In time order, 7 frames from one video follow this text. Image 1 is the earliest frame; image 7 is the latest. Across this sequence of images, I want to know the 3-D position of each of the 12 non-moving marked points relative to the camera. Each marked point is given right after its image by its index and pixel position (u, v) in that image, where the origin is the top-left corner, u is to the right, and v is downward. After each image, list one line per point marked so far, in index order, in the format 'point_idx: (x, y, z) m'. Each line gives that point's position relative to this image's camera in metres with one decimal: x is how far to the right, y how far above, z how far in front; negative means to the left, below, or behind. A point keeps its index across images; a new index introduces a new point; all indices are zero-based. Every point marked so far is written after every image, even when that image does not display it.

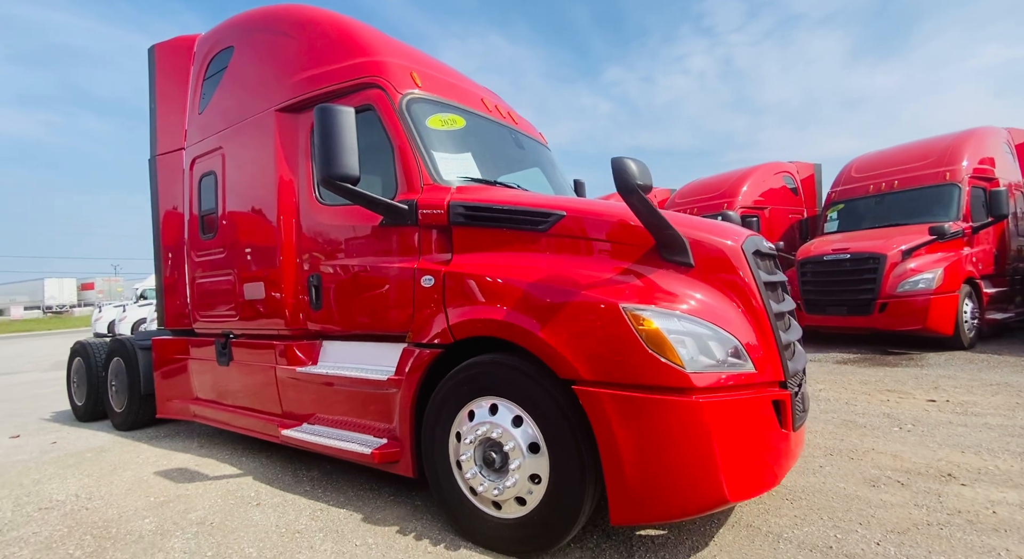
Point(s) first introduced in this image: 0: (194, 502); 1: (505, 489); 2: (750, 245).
0: (-2.0, -1.4, +3.2) m
1: (0.0, -1.0, +2.3) m
2: (+1.1, +0.2, +2.4) m
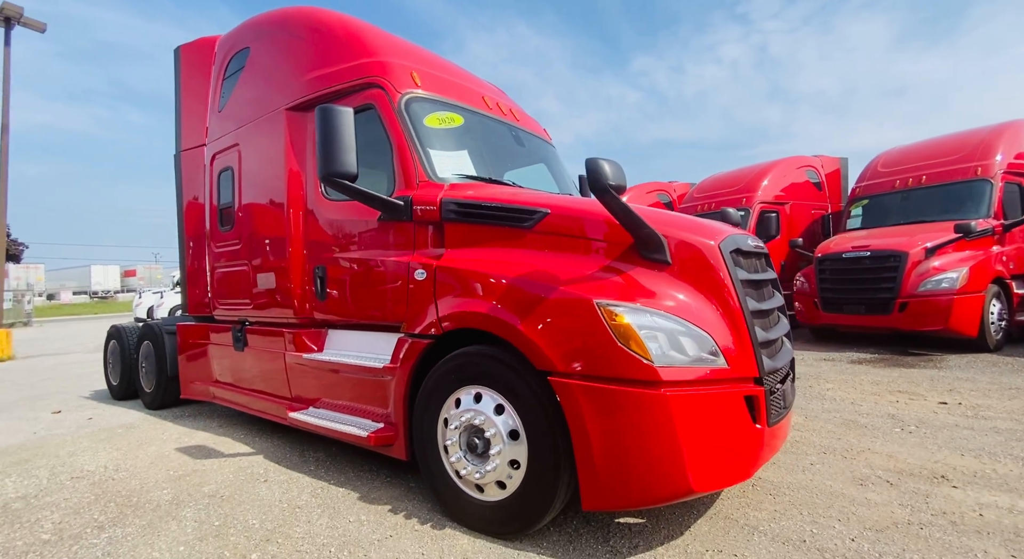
0: (-2.0, -1.3, +3.4) m
1: (-0.1, -0.9, +2.4) m
2: (+1.0, +0.2, +2.5) m
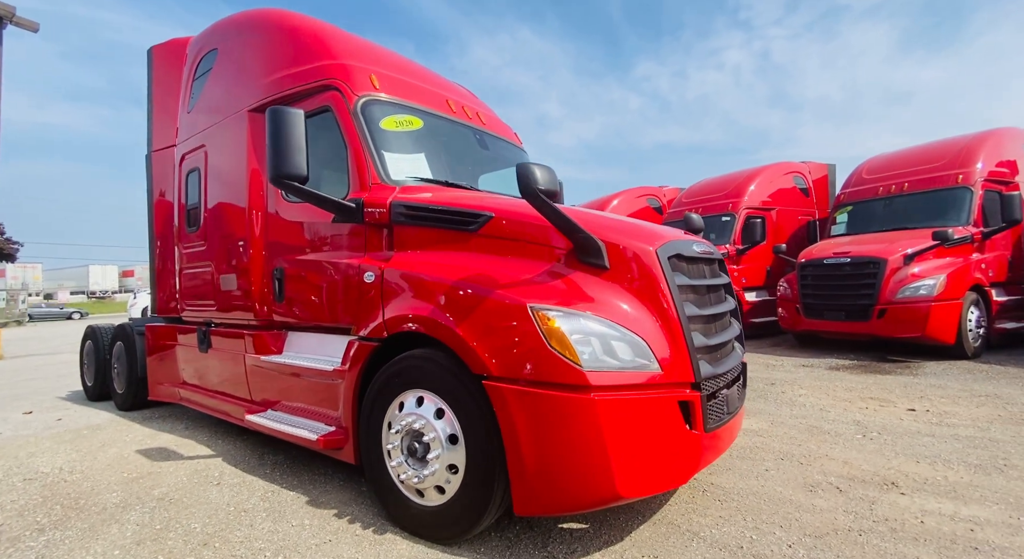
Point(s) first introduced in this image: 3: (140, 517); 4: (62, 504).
0: (-2.3, -1.3, +3.4) m
1: (-0.4, -0.9, +2.4) m
2: (+0.8, +0.1, +2.5) m
3: (-2.1, -1.3, +2.9) m
4: (-2.7, -1.3, +3.1) m
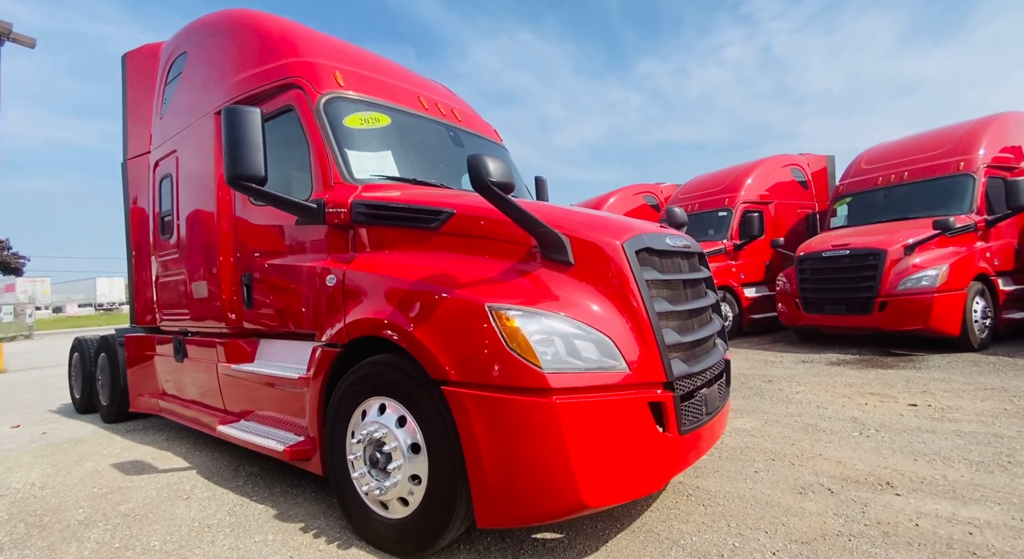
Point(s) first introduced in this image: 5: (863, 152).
0: (-2.4, -1.4, +3.3) m
1: (-0.6, -0.9, +2.3) m
2: (+0.6, +0.2, +2.3) m
3: (-2.2, -1.4, +2.8) m
4: (-2.8, -1.4, +3.0) m
5: (+6.0, +2.2, +8.8) m
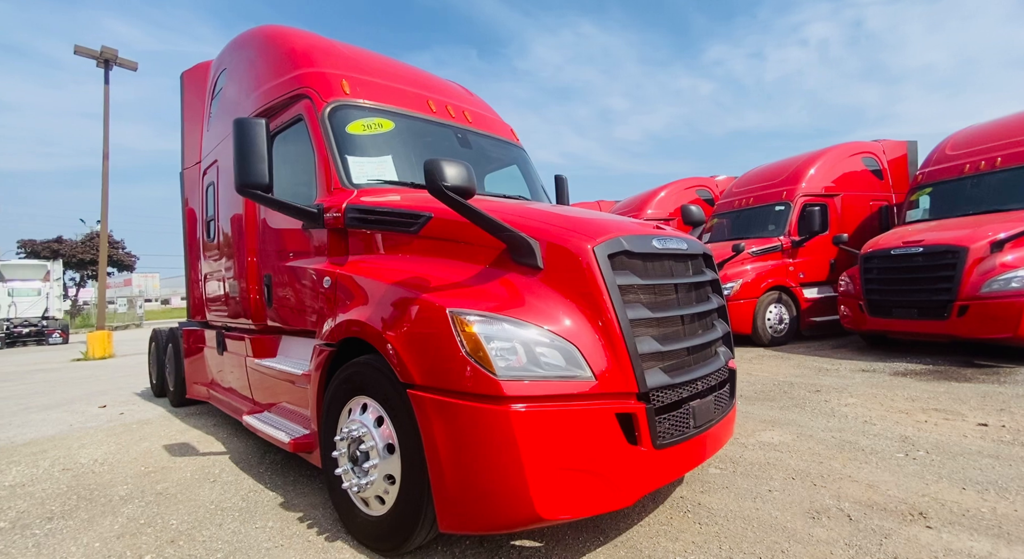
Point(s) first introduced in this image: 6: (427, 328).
0: (-2.4, -1.4, +3.6) m
1: (-0.7, -1.0, +2.4) m
2: (+0.5, +0.1, +2.2) m
3: (-2.2, -1.4, +3.1) m
4: (-2.8, -1.4, +3.4) m
5: (+6.7, +2.2, +7.9) m
6: (-0.3, -0.2, +2.1) m
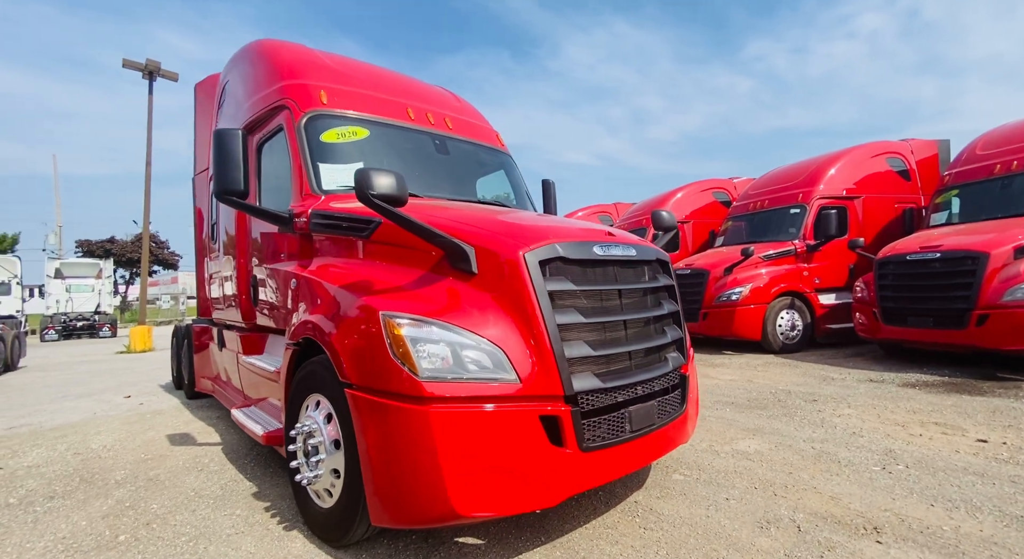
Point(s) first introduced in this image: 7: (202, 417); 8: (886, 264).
0: (-2.6, -1.4, +3.9) m
1: (-1.0, -1.0, +2.5) m
2: (+0.2, +0.1, +2.3) m
3: (-2.5, -1.4, +3.3) m
4: (-3.0, -1.4, +3.6) m
5: (+6.9, +2.1, +7.5) m
6: (-0.6, -0.2, +2.2) m
7: (-3.1, -1.4, +5.2) m
8: (+4.9, +0.2, +6.6) m
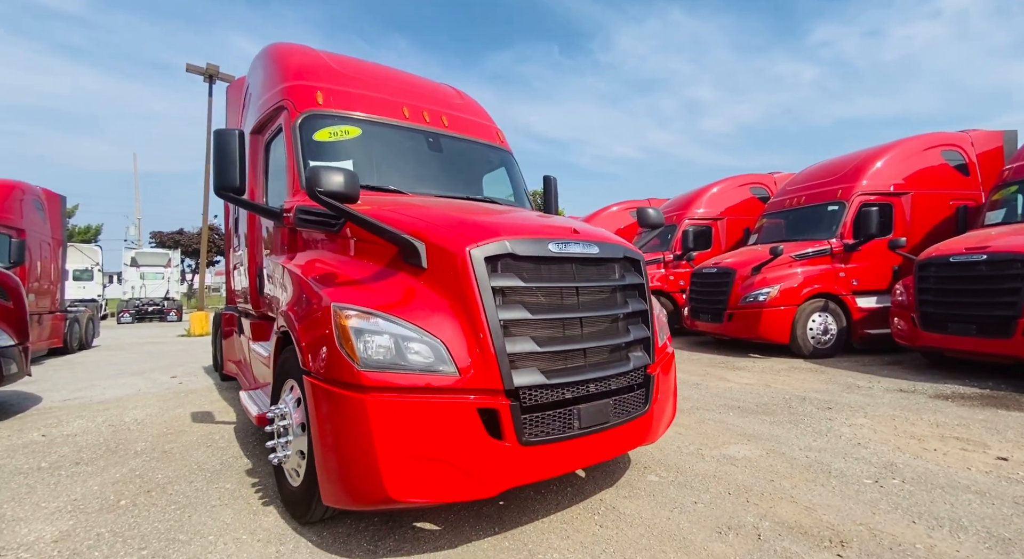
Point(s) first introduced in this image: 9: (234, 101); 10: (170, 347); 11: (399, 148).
0: (-2.7, -1.3, +4.2) m
1: (-1.2, -0.9, +2.7) m
2: (0.0, +0.1, +2.3) m
3: (-2.6, -1.3, +3.6) m
4: (-3.1, -1.3, +4.0) m
5: (+7.2, +2.0, +6.8) m
6: (-0.9, -0.2, +2.3) m
7: (-3.0, -1.3, +5.5) m
8: (+5.0, +0.2, +6.1) m
9: (-3.1, +2.0, +5.8) m
10: (-8.4, -1.6, +12.6) m
11: (-0.8, +1.0, +3.7) m
